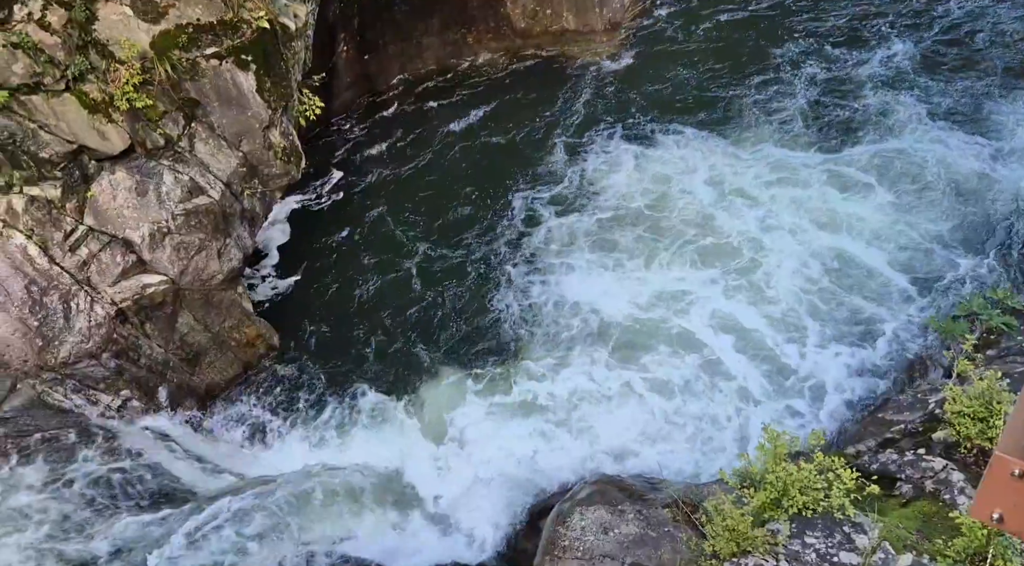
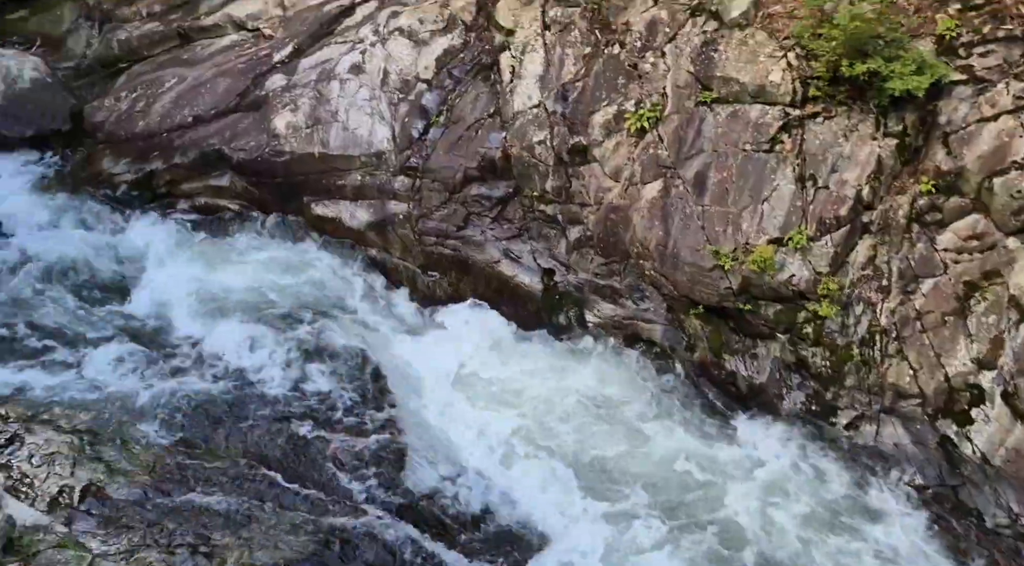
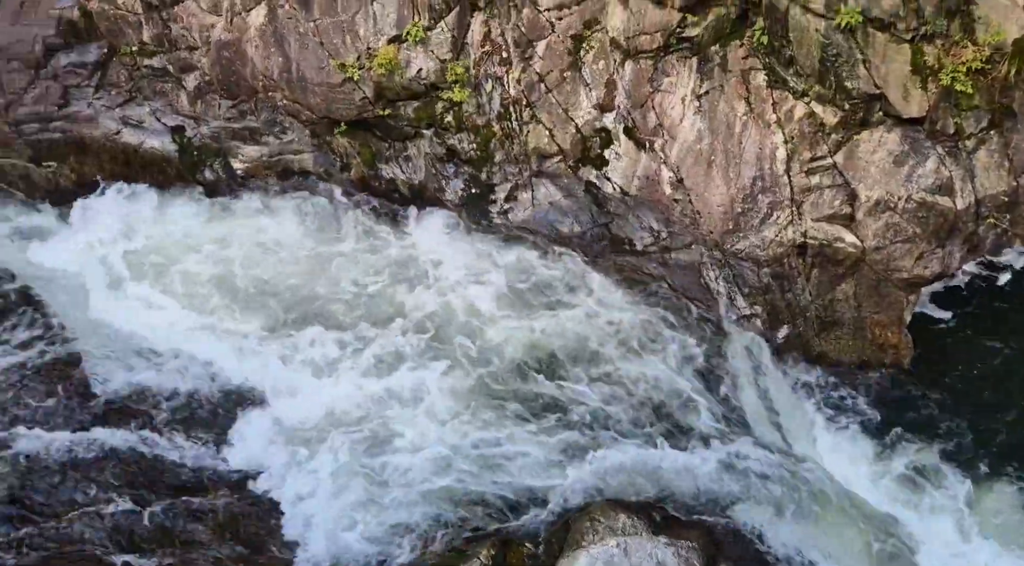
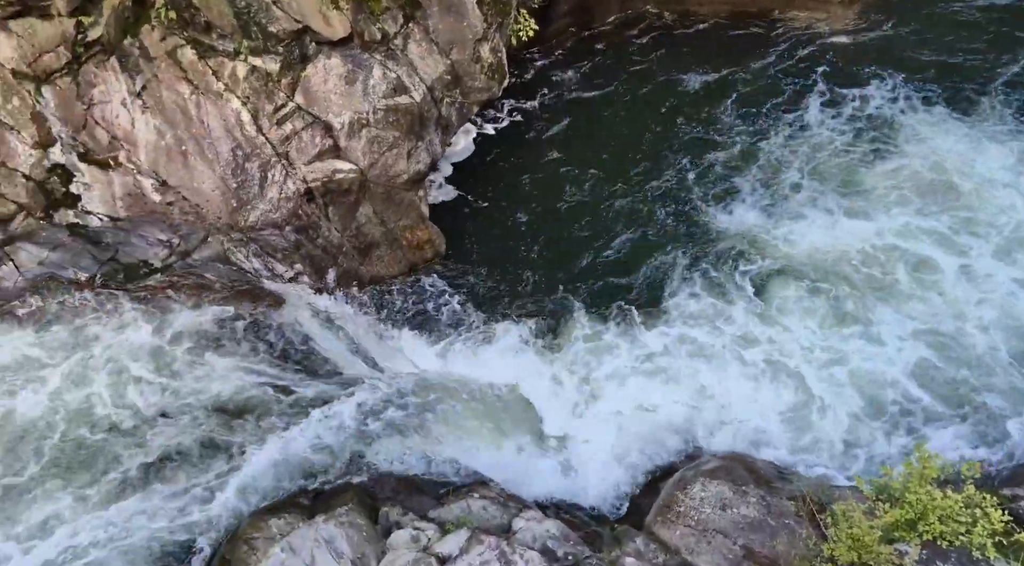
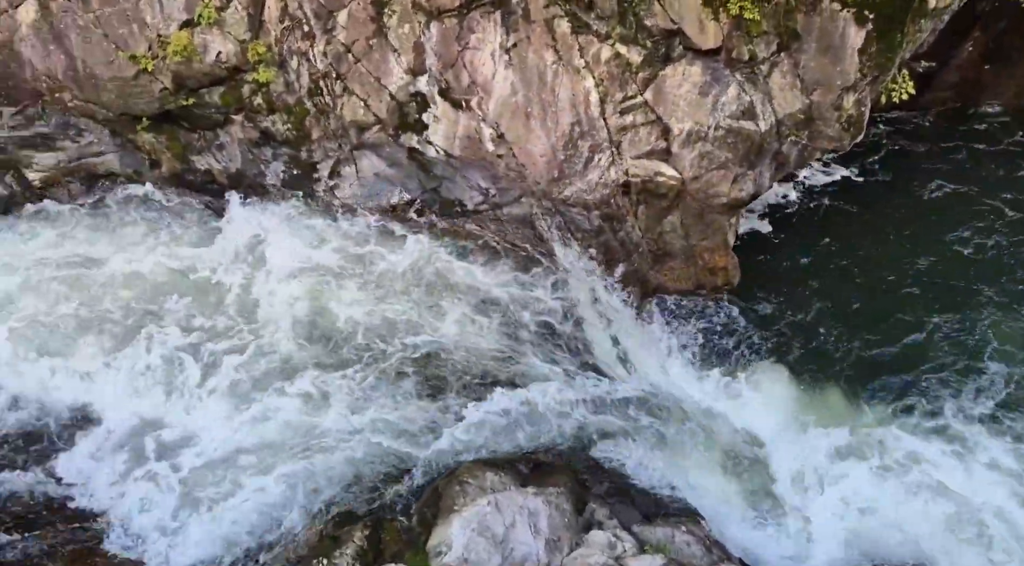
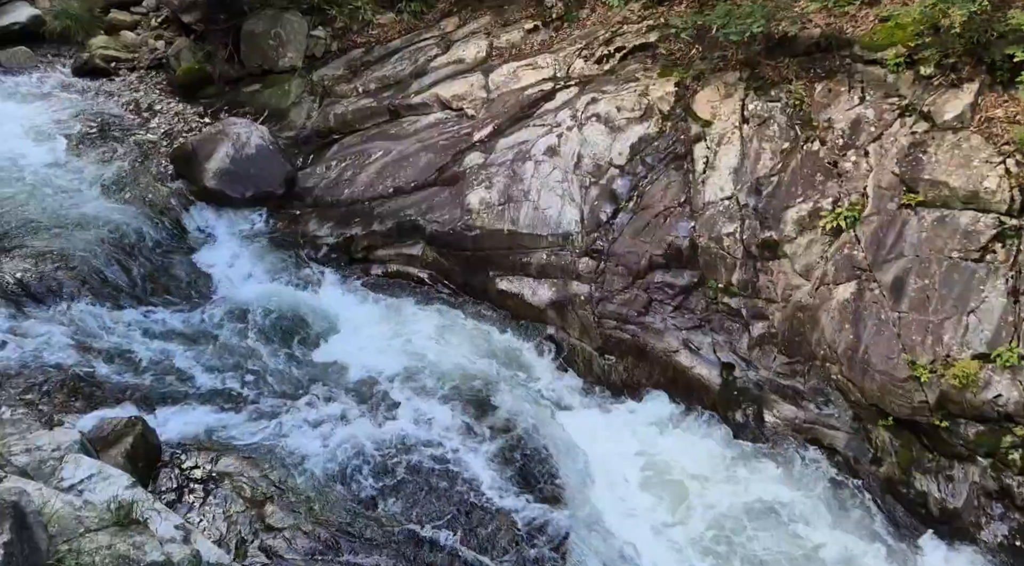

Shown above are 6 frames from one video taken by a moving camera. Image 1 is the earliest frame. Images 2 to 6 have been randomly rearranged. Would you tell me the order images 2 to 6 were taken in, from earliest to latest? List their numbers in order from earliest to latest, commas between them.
4, 5, 3, 2, 6
